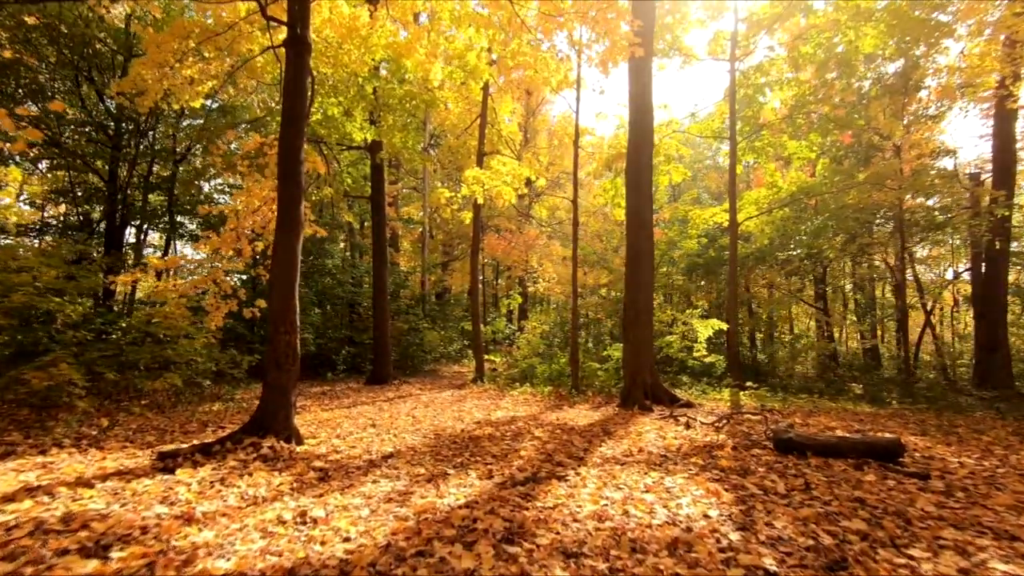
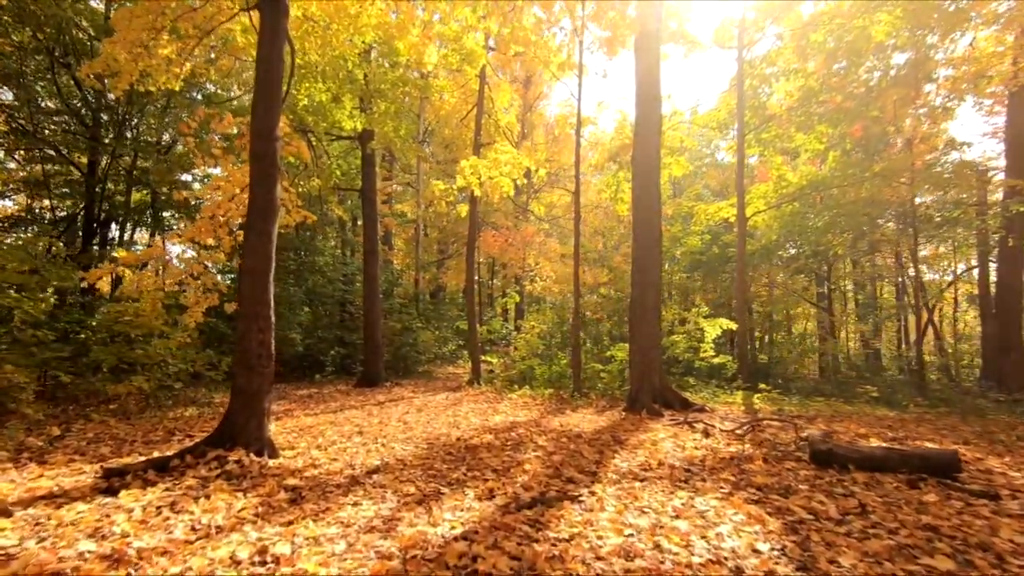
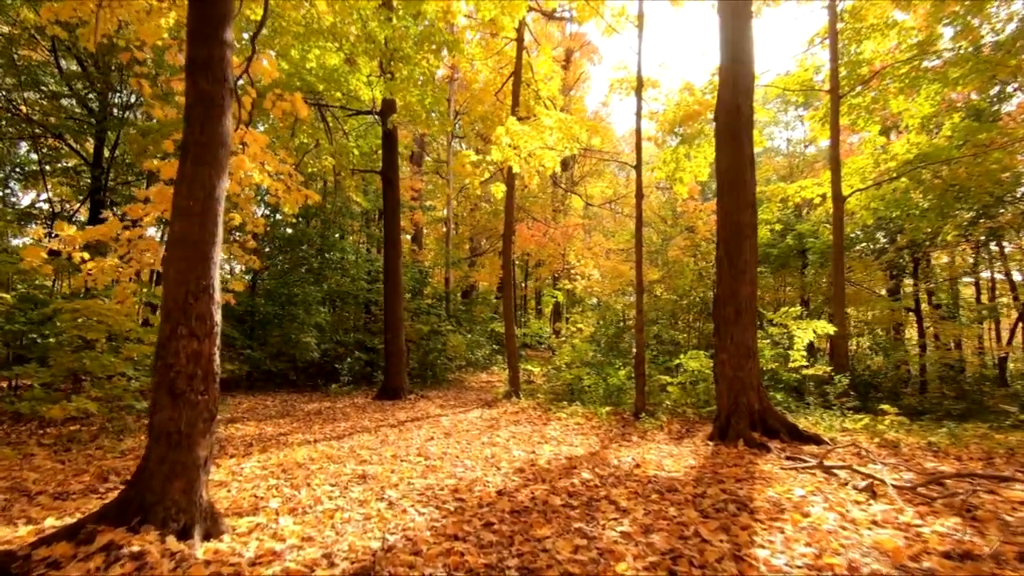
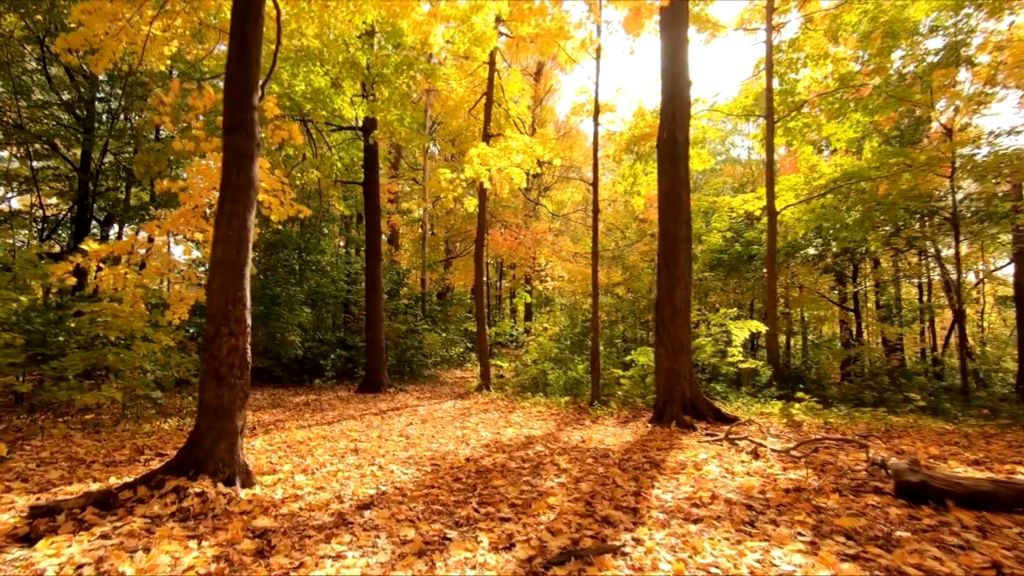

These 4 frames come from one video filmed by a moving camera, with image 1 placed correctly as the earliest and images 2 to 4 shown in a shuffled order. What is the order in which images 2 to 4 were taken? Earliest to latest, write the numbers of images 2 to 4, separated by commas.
2, 4, 3
